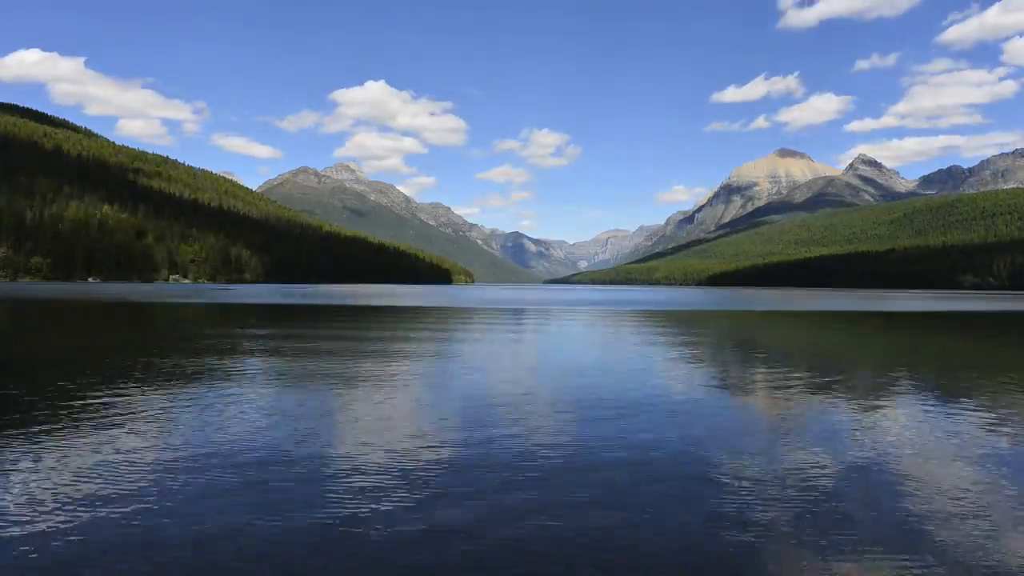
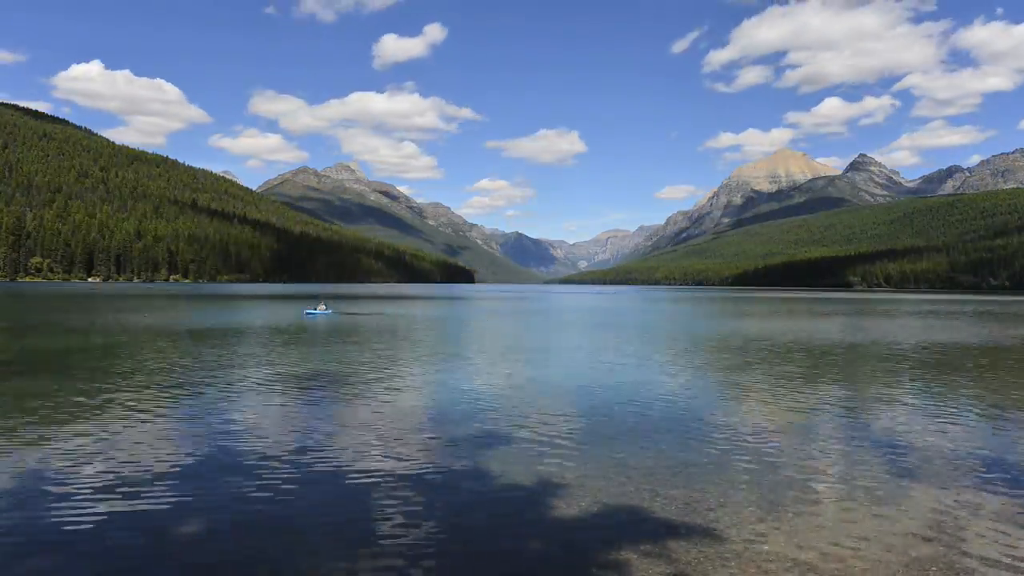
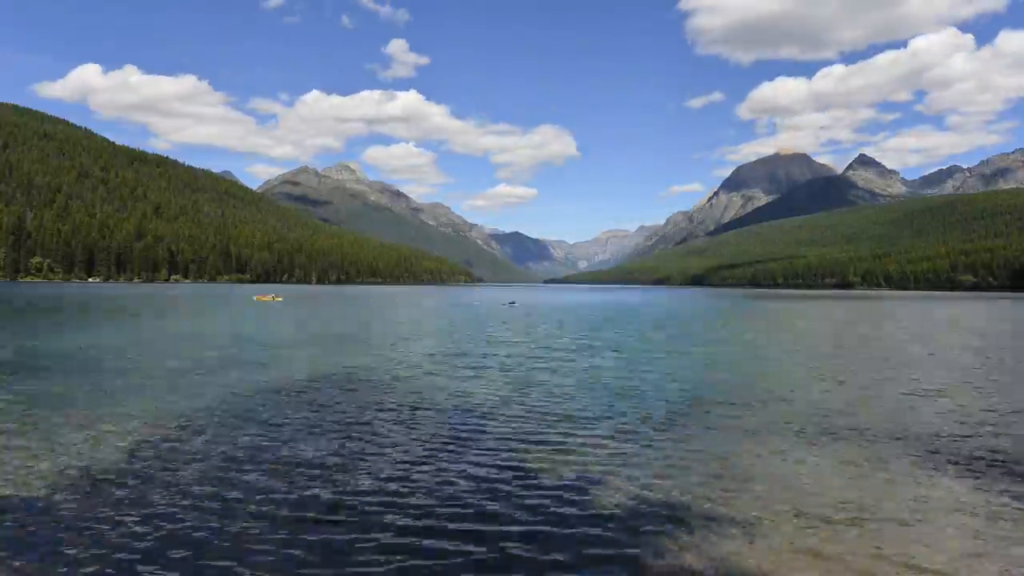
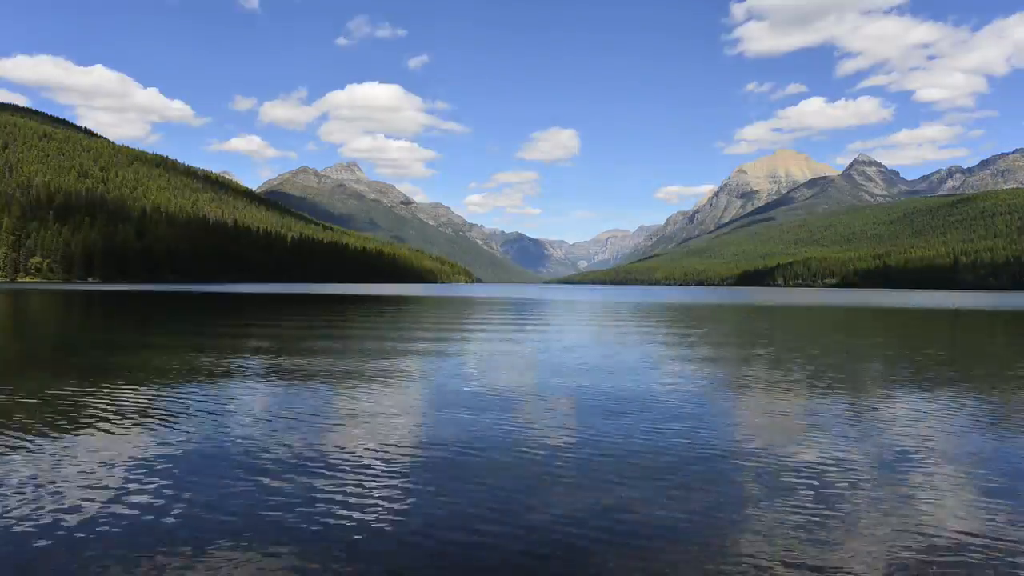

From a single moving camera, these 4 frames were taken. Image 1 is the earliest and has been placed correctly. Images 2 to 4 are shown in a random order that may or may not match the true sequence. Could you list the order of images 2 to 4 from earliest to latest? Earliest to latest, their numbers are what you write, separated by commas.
4, 2, 3
